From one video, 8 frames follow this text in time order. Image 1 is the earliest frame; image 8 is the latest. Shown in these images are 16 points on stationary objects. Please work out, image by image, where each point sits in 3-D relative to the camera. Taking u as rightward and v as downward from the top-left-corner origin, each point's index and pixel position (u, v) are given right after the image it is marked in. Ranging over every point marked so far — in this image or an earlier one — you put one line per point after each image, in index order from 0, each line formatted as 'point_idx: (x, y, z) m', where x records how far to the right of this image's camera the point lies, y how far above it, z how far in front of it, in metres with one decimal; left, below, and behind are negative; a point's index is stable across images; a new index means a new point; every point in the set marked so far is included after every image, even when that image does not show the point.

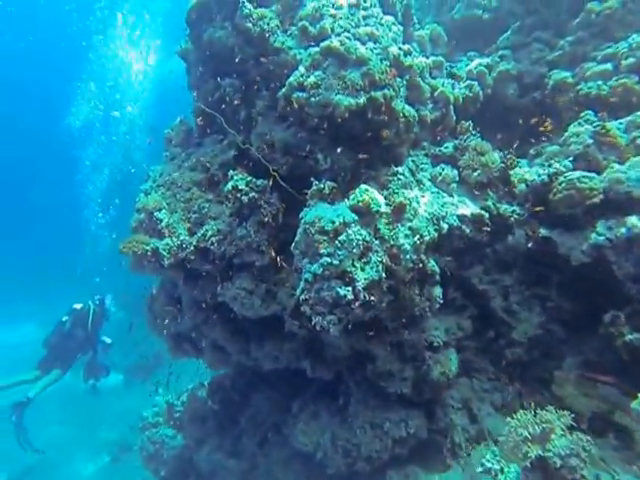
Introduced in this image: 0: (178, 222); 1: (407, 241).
0: (-1.5, +0.2, +6.3) m
1: (+0.8, 0.0, +4.9) m
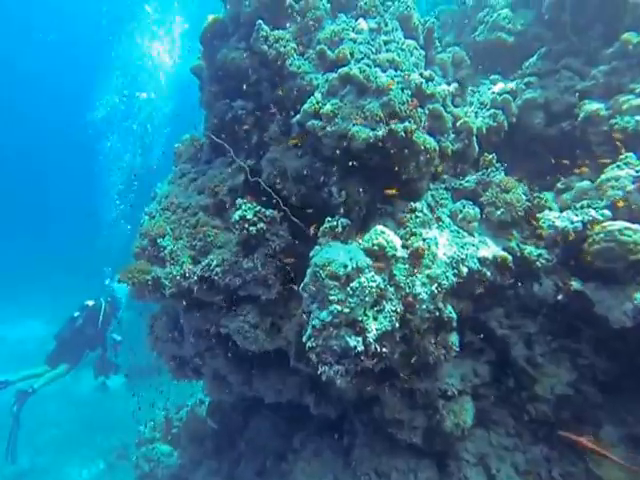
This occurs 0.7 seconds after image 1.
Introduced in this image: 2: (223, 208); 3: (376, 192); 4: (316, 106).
0: (-1.4, -0.1, +6.0) m
1: (+0.8, -0.4, +4.6) m
2: (-1.0, +0.4, +6.2) m
3: (+0.5, +0.5, +5.3) m
4: (0.0, +1.2, +5.3) m
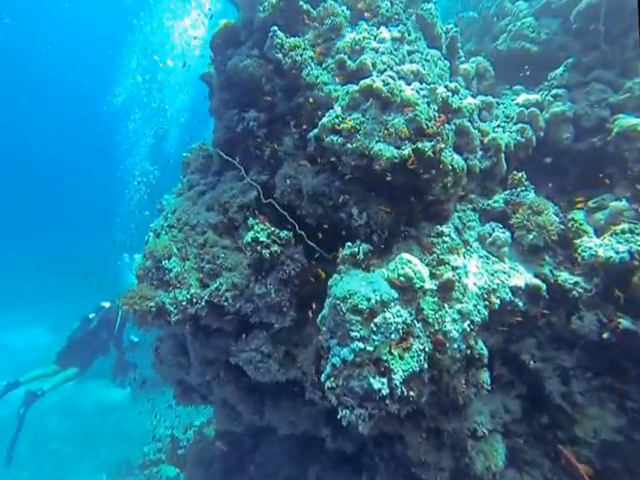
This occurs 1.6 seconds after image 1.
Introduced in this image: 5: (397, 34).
0: (-1.3, -0.3, +5.6) m
1: (+1.0, -0.6, +4.2) m
2: (-0.9, +0.1, +5.9) m
3: (+0.7, +0.2, +4.9) m
4: (+0.1, +1.0, +4.9) m
5: (+0.7, +2.0, +5.6) m
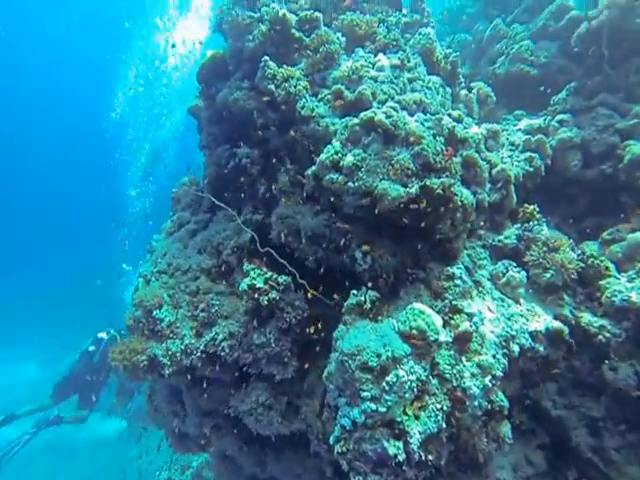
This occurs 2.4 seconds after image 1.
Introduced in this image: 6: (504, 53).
0: (-1.3, -0.7, +5.2) m
1: (+1.0, -0.9, +3.8) m
2: (-0.9, -0.3, +5.5) m
3: (+0.7, -0.1, +4.5) m
4: (+0.1, +0.7, +4.5) m
5: (+0.7, +1.6, +5.3) m
6: (+2.6, +2.7, +8.4) m
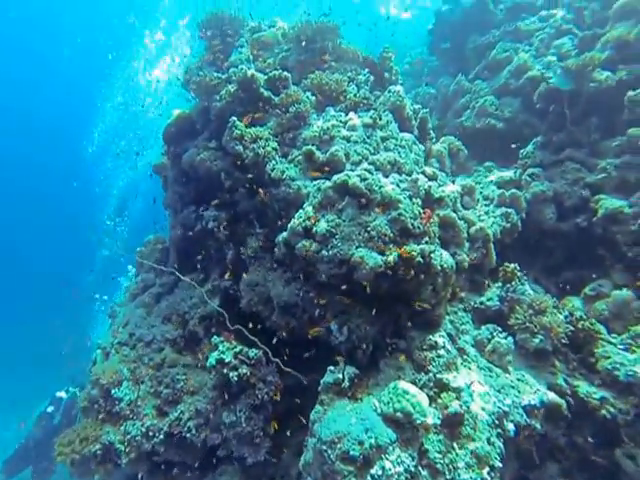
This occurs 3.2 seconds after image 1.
0: (-1.5, -1.3, +4.8) m
1: (+0.9, -1.4, +3.4) m
2: (-1.1, -0.9, +5.1) m
3: (+0.5, -0.6, +4.2) m
4: (-0.1, +0.1, +4.3) m
5: (+0.4, +1.1, +5.1) m
6: (+2.2, +1.9, +8.4) m
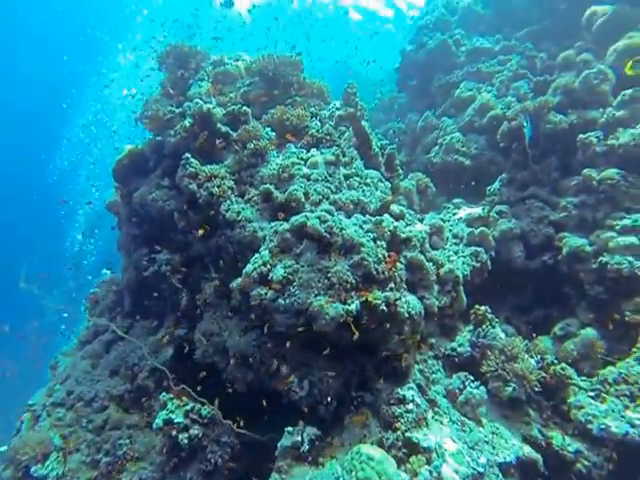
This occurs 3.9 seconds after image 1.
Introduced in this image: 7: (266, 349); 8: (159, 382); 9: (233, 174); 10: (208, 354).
0: (-1.8, -1.7, +4.3) m
1: (+0.6, -1.6, +3.1) m
2: (-1.4, -1.3, +4.7) m
3: (+0.2, -0.9, +3.9) m
4: (-0.4, -0.2, +4.0) m
5: (+0.1, +0.7, +4.9) m
6: (+1.7, +1.4, +8.3) m
7: (-0.4, -0.7, +4.0) m
8: (-1.3, -1.2, +4.7) m
9: (-0.7, +0.6, +5.0) m
10: (-0.9, -0.9, +4.4) m
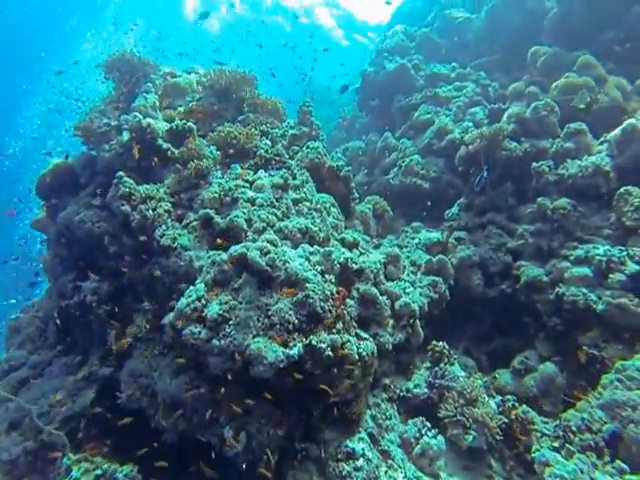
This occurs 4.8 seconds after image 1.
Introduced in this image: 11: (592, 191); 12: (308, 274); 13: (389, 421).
0: (-2.2, -1.9, +3.7) m
1: (+0.3, -1.8, +2.6) m
2: (-1.8, -1.5, +4.1) m
3: (-0.2, -1.1, +3.5) m
4: (-0.7, -0.4, +3.5) m
5: (-0.3, +0.5, +4.5) m
6: (+1.0, +1.0, +8.0) m
7: (-0.7, -0.9, +3.5) m
8: (-1.7, -1.4, +4.1) m
9: (-1.2, +0.4, +4.5) m
10: (-1.2, -1.1, +3.9) m
11: (+2.7, +0.5, +5.7) m
12: (-0.1, -0.2, +3.5) m
13: (+0.5, -1.2, +3.9) m
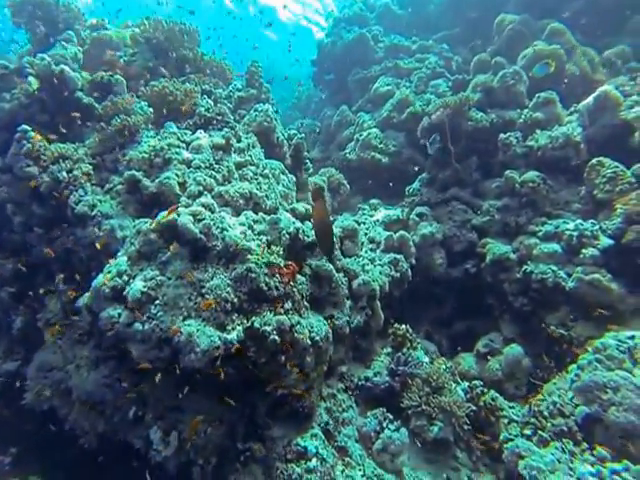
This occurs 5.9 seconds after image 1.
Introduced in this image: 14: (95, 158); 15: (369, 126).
0: (-2.5, -1.7, +3.1) m
1: (+0.1, -1.6, +2.2) m
2: (-2.1, -1.3, +3.5) m
3: (-0.4, -0.9, +2.9) m
4: (-1.0, -0.2, +2.9) m
5: (-0.7, +0.7, +3.9) m
6: (+0.4, +1.3, +7.5) m
7: (-1.0, -0.8, +2.9) m
8: (-2.0, -1.2, +3.5) m
9: (-1.5, +0.6, +3.9) m
10: (-1.5, -0.9, +3.3) m
11: (+2.2, +0.7, +5.3) m
12: (-0.3, 0.0, +3.0) m
13: (+0.2, -1.0, +3.4) m
14: (-1.5, +0.5, +3.9) m
15: (+0.6, +1.5, +7.4) m
